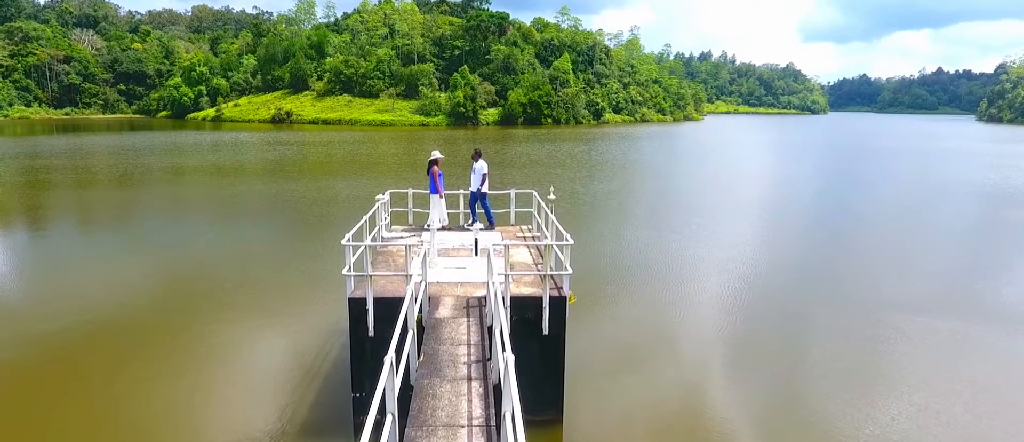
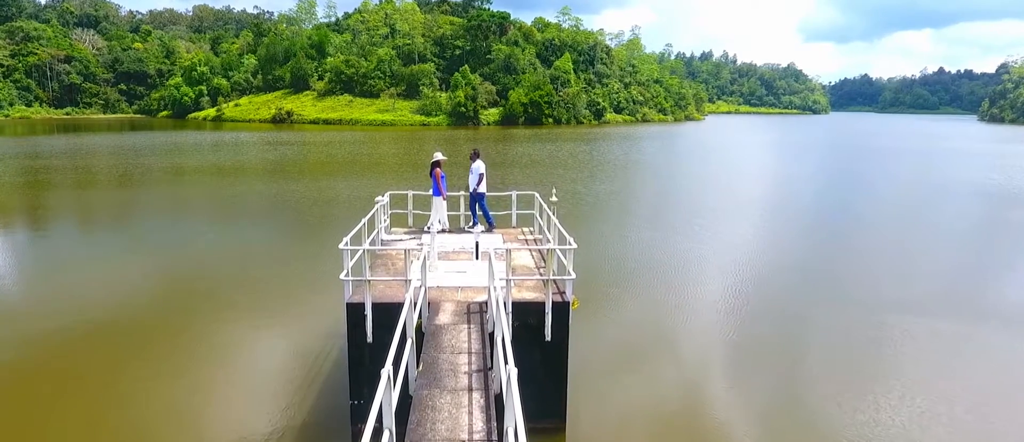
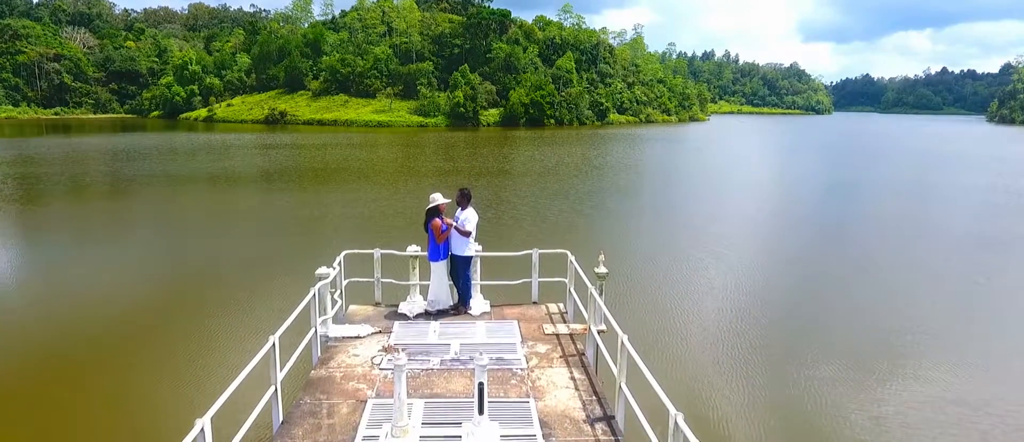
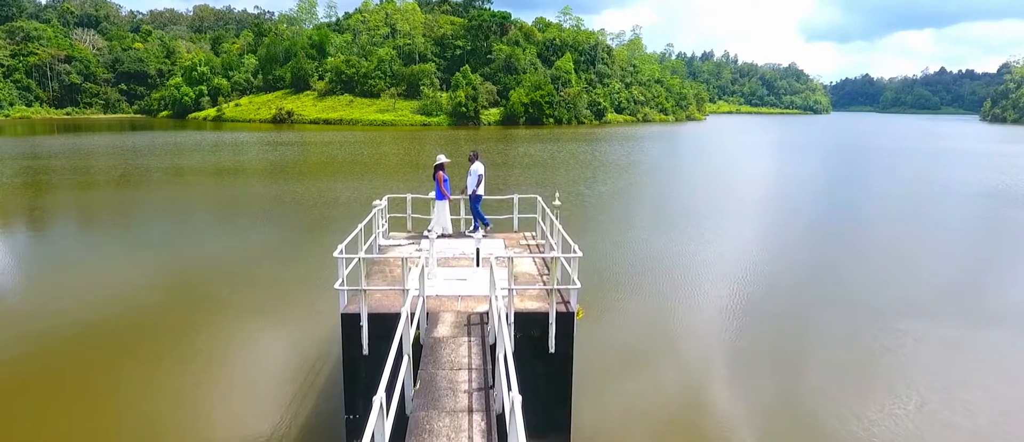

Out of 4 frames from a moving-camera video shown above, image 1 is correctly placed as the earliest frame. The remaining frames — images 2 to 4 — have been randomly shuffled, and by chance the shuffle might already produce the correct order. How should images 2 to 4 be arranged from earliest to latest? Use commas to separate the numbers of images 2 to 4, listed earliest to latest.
2, 4, 3
